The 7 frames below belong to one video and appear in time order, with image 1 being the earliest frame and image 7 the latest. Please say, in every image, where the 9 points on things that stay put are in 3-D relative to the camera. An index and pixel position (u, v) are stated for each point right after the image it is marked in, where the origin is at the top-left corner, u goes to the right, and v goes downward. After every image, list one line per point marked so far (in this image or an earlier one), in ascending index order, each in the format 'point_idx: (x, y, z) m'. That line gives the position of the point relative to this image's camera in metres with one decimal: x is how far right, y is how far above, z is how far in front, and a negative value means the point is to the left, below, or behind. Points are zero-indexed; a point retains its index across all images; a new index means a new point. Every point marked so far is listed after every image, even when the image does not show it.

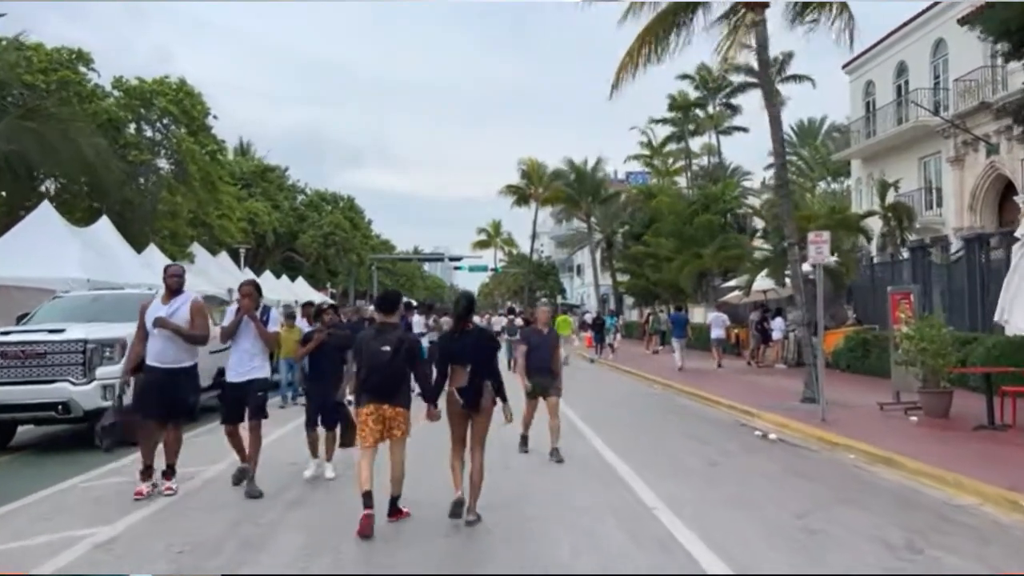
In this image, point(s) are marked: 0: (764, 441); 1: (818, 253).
0: (+3.3, -2.0, +14.0) m
1: (+4.3, +0.5, +15.2) m
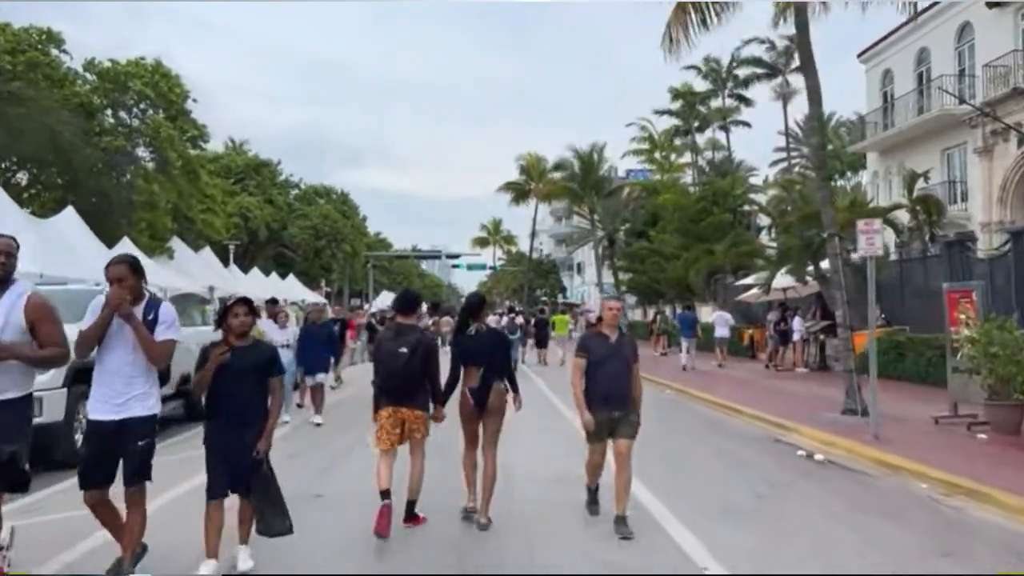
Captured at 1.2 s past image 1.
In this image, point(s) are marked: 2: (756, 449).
0: (+3.3, -1.9, +12.0) m
1: (+4.4, +0.5, +13.2) m
2: (+3.0, -2.0, +13.3) m
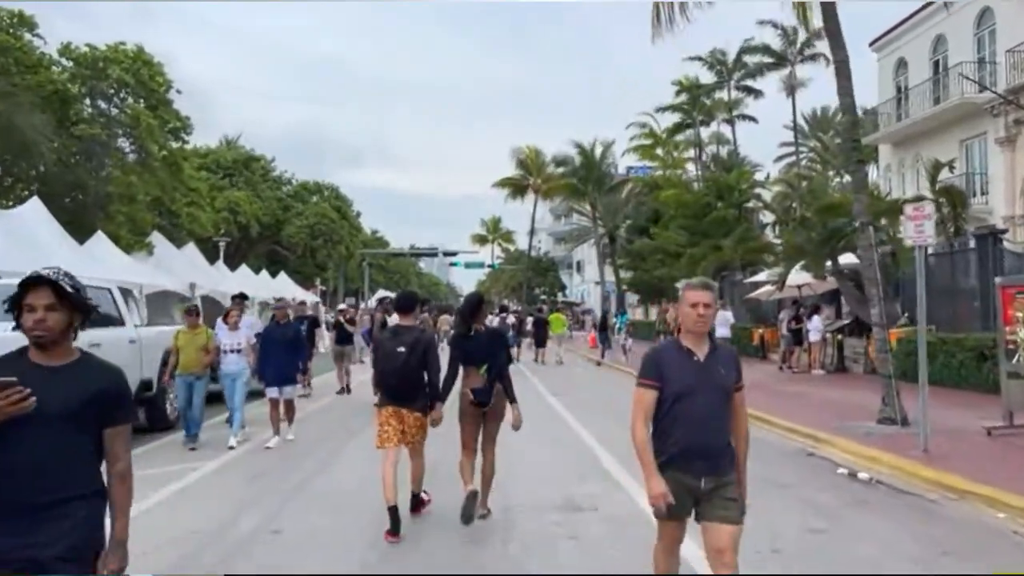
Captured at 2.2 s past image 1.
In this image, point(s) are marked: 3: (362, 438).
0: (+3.3, -1.9, +10.4) m
1: (+4.4, +0.6, +11.6) m
2: (+3.0, -1.9, +11.7) m
3: (-1.9, -1.9, +13.5) m
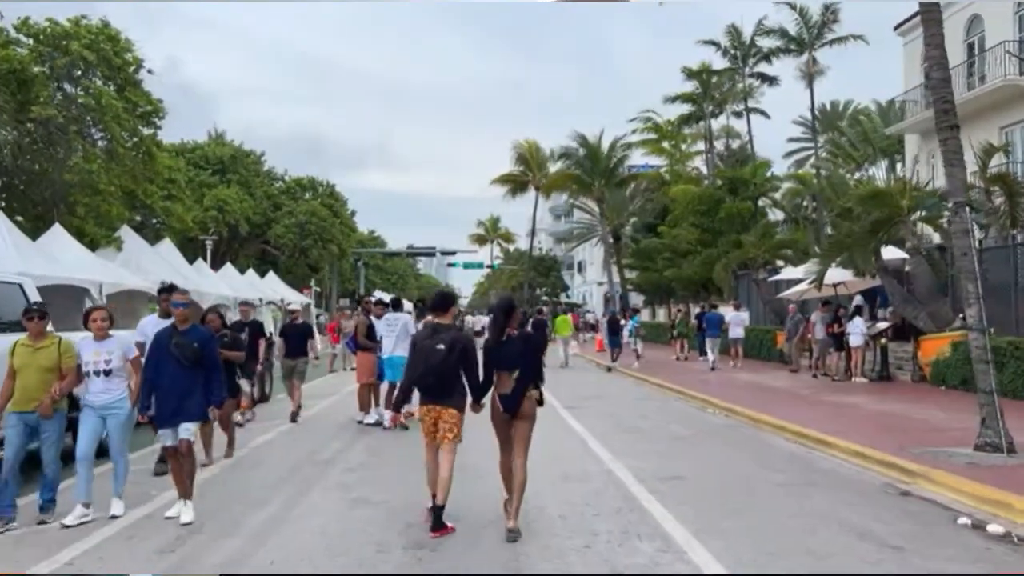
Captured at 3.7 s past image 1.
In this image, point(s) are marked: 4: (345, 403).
0: (+3.4, -1.8, +7.7) m
1: (+4.5, +0.7, +8.9) m
2: (+3.1, -1.9, +9.0) m
3: (-1.8, -1.9, +10.9) m
4: (-3.0, -2.0, +19.2) m
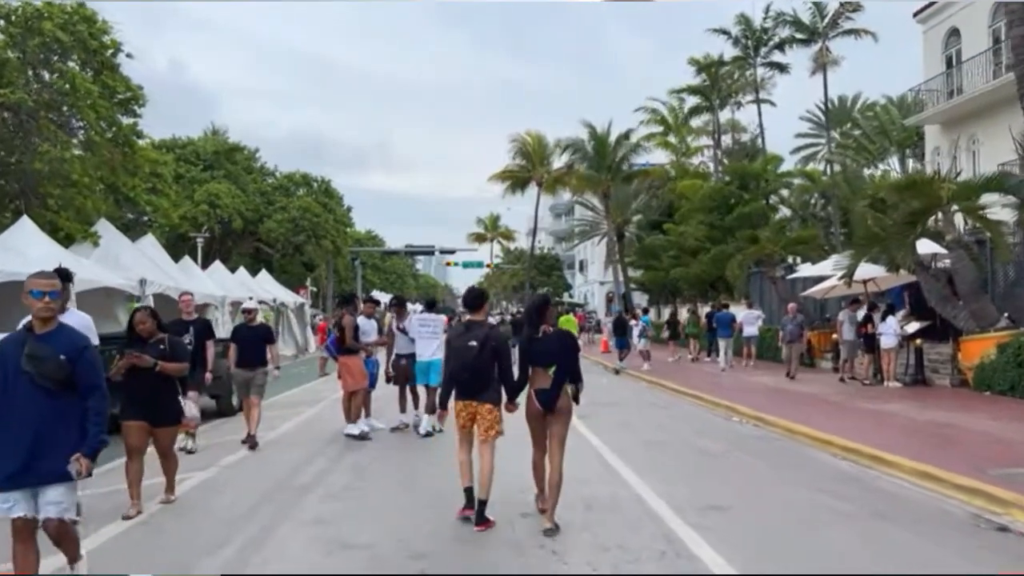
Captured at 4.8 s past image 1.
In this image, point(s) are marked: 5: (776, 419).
0: (+3.5, -1.8, +6.0) m
1: (+4.6, +0.7, +7.2) m
2: (+3.2, -1.8, +7.3) m
3: (-1.7, -1.8, +9.2) m
4: (-2.9, -2.0, +17.5) m
5: (+3.9, -1.9, +16.0) m
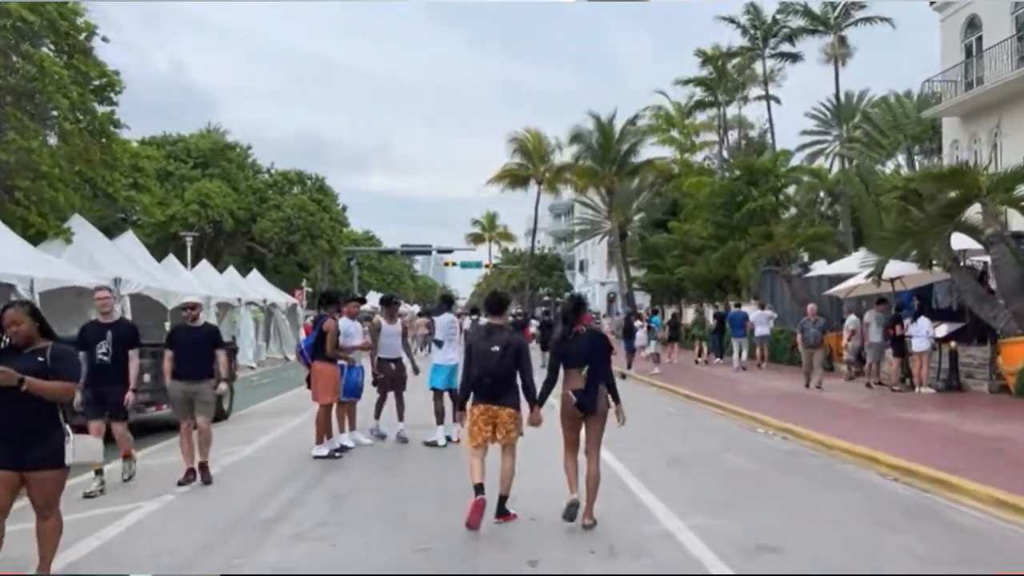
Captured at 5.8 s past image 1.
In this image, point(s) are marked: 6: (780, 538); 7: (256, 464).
0: (+3.6, -1.7, +4.4) m
1: (+4.6, +0.8, +5.6) m
2: (+3.3, -1.8, +5.7) m
3: (-1.7, -1.8, +7.6) m
4: (-2.9, -2.0, +15.9) m
5: (+4.0, -1.9, +14.4) m
6: (+2.0, -1.8, +7.9) m
7: (-2.8, -1.9, +11.8) m
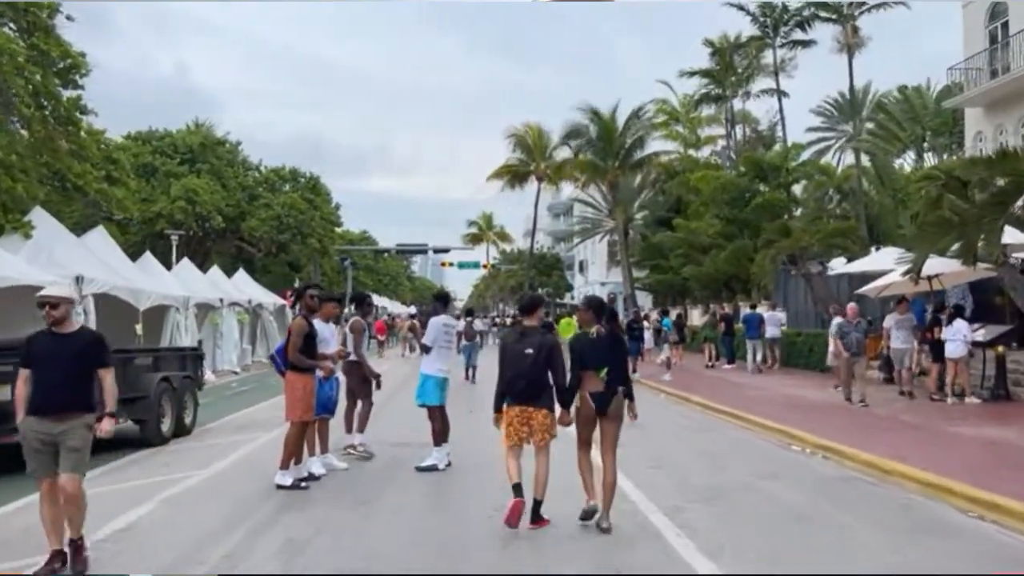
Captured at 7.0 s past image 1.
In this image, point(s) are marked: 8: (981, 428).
0: (+3.6, -1.7, +2.5) m
1: (+4.6, +0.8, +3.7) m
2: (+3.3, -1.7, +3.8) m
3: (-1.7, -1.8, +5.7) m
4: (-2.9, -1.9, +14.0) m
5: (+4.0, -1.9, +12.5) m
6: (+2.0, -1.8, +6.0) m
7: (-2.8, -1.9, +9.9) m
8: (+6.5, -1.9, +14.8) m
